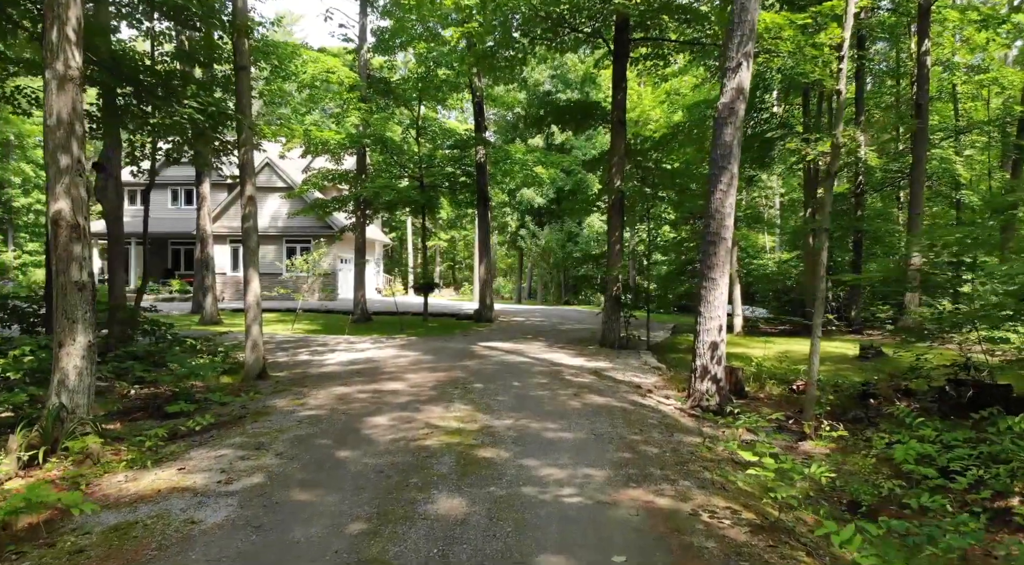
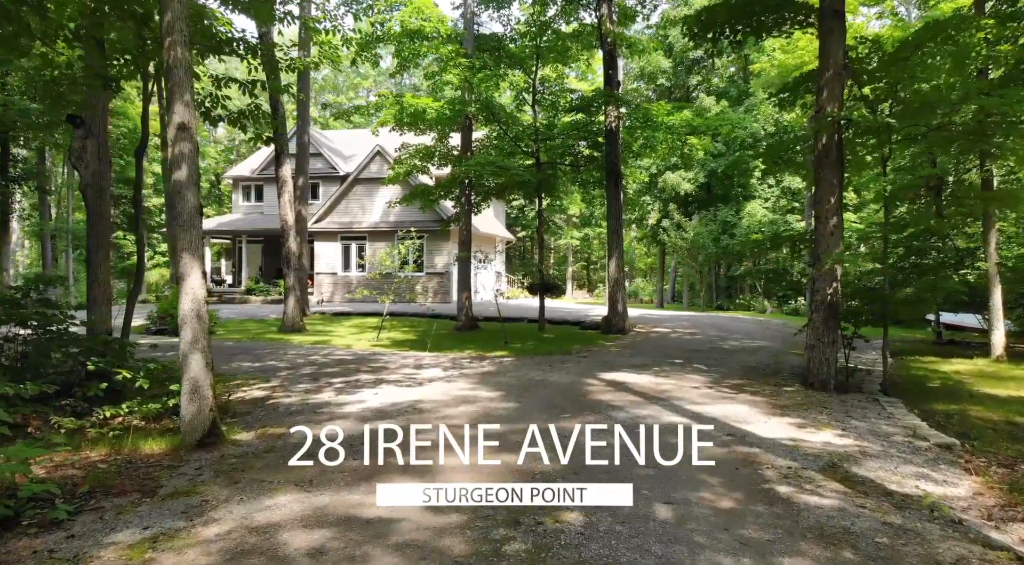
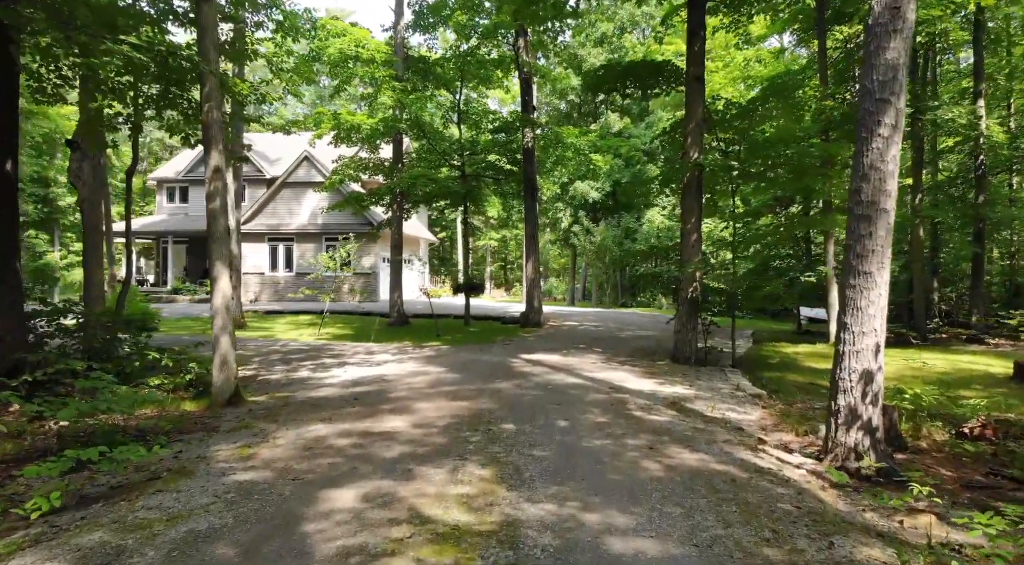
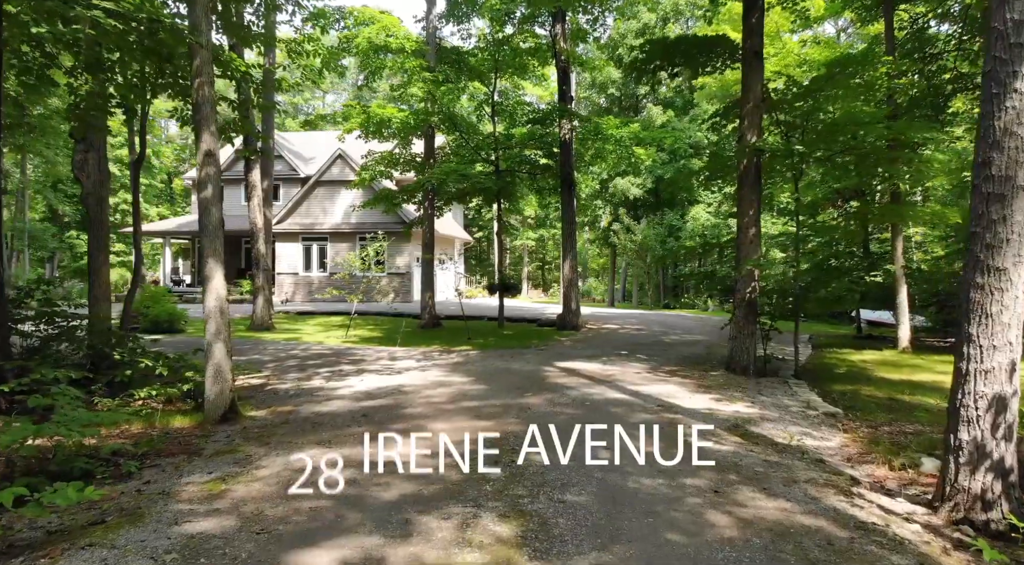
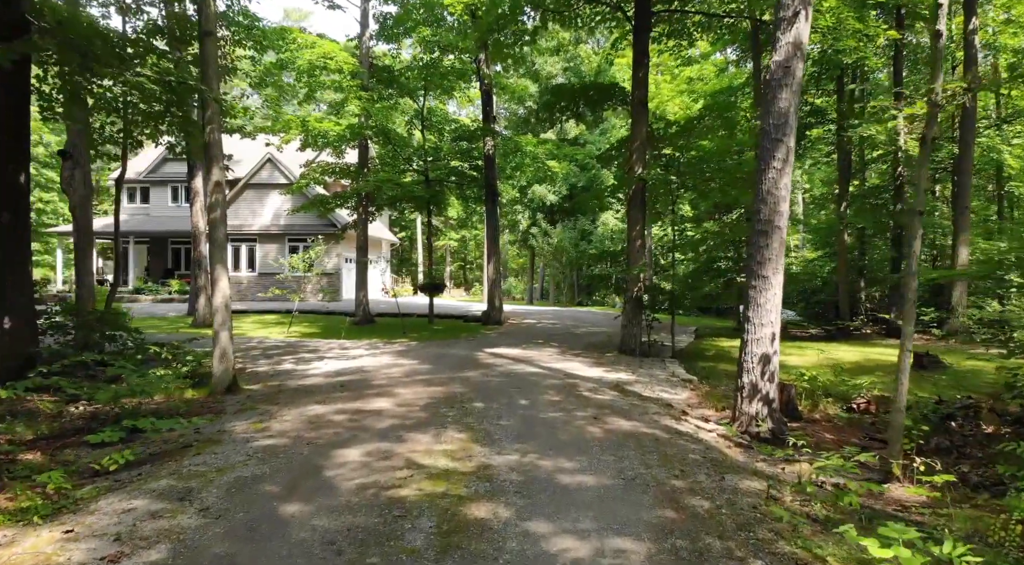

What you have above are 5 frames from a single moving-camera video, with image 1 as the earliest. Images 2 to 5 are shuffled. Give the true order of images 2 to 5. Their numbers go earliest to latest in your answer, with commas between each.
5, 3, 4, 2
